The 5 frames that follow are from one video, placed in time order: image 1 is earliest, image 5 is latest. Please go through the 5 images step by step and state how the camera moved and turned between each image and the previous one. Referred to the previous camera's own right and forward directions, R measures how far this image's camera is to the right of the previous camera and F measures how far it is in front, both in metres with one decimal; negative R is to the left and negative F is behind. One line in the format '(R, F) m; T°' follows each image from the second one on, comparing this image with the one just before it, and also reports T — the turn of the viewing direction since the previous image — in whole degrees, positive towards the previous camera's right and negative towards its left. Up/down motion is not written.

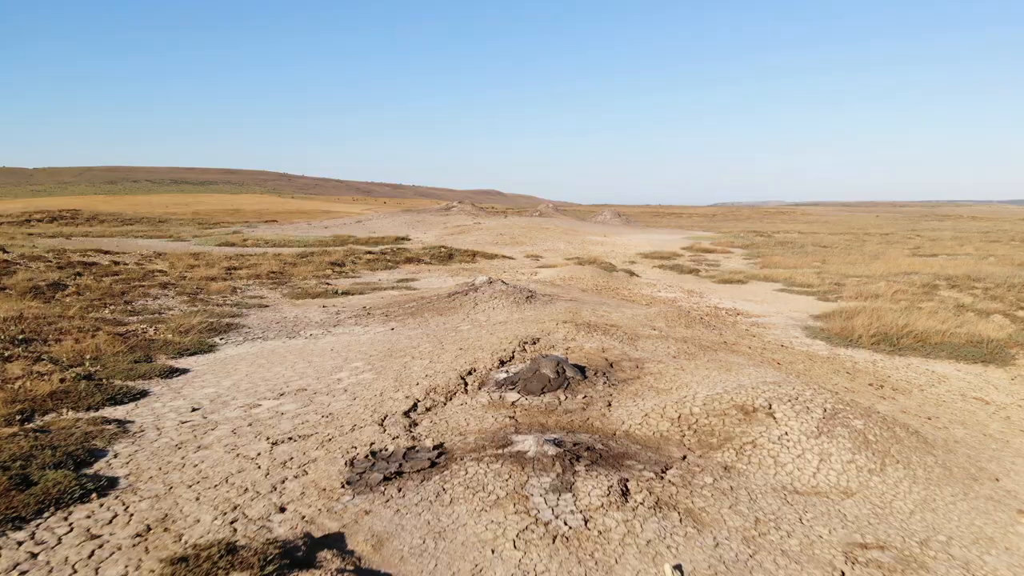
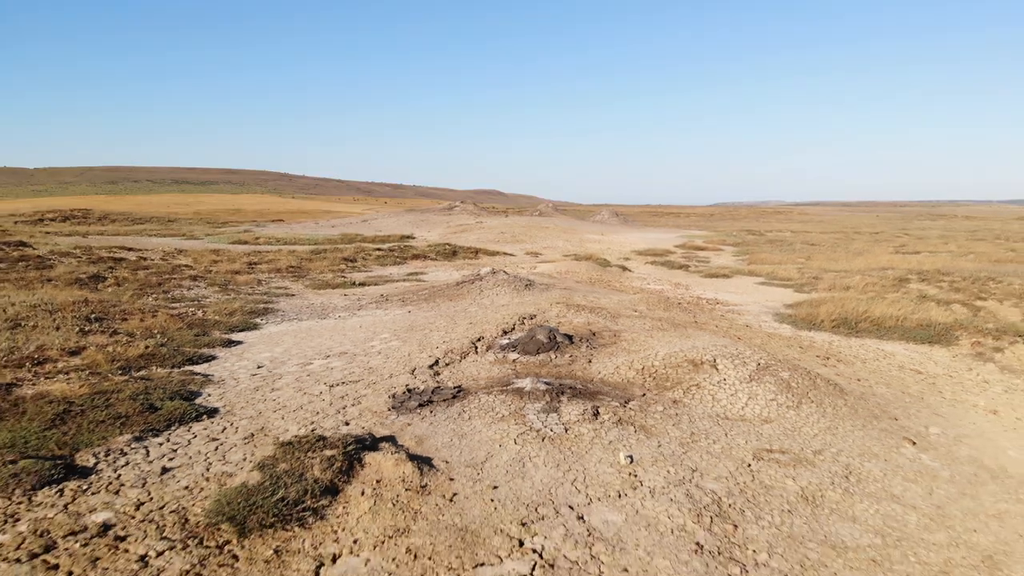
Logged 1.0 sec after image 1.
(0.0, -1.8) m; 0°
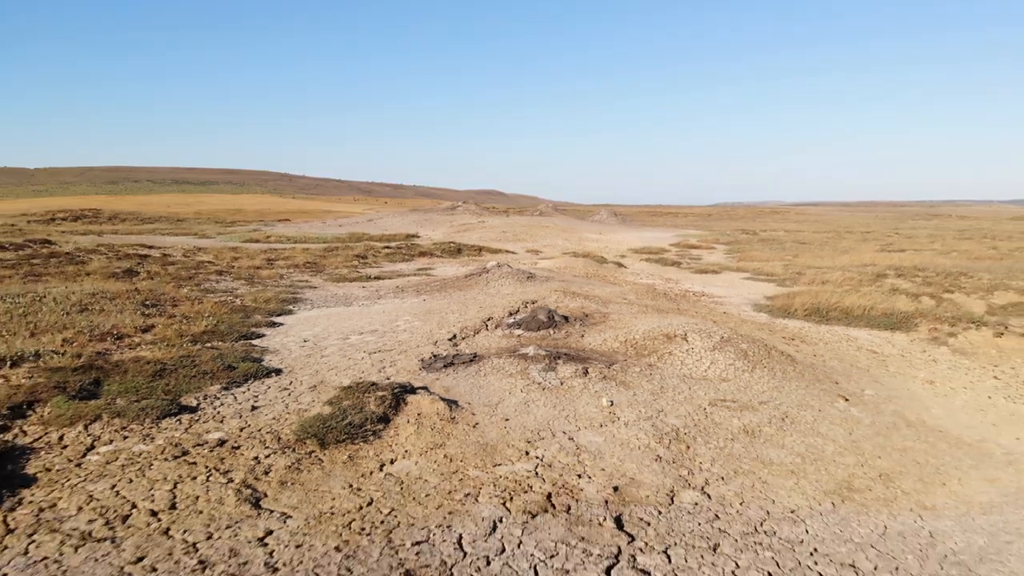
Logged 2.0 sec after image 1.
(-0.1, -1.7) m; 0°
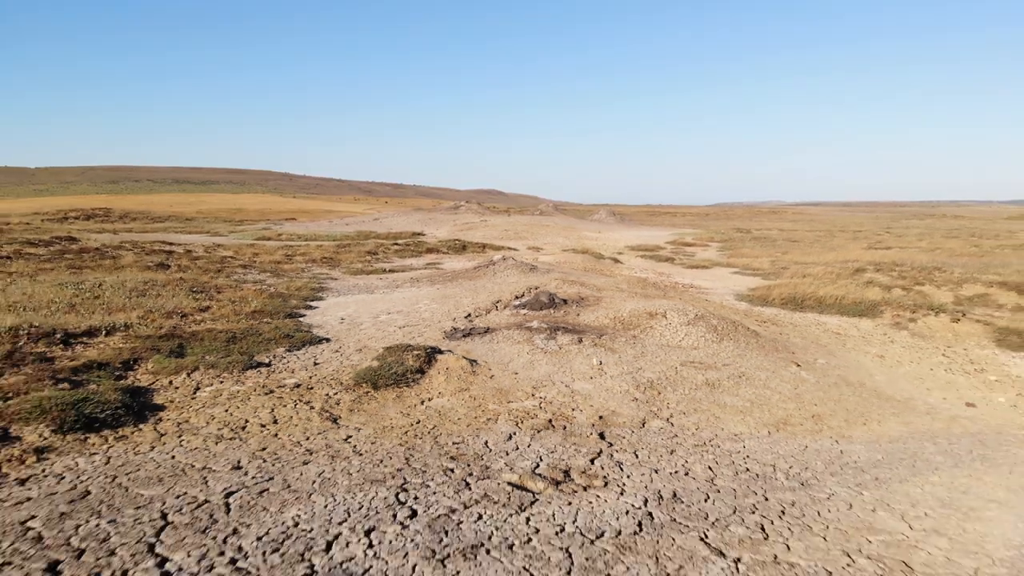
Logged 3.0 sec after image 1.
(-0.1, -1.8) m; 0°
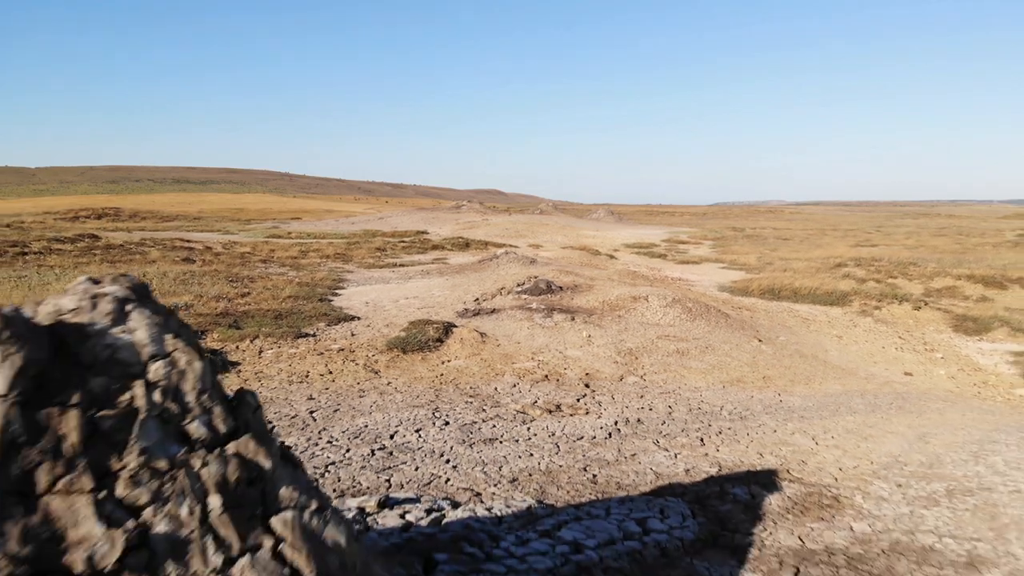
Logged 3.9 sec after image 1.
(0.0, -1.8) m; 0°
